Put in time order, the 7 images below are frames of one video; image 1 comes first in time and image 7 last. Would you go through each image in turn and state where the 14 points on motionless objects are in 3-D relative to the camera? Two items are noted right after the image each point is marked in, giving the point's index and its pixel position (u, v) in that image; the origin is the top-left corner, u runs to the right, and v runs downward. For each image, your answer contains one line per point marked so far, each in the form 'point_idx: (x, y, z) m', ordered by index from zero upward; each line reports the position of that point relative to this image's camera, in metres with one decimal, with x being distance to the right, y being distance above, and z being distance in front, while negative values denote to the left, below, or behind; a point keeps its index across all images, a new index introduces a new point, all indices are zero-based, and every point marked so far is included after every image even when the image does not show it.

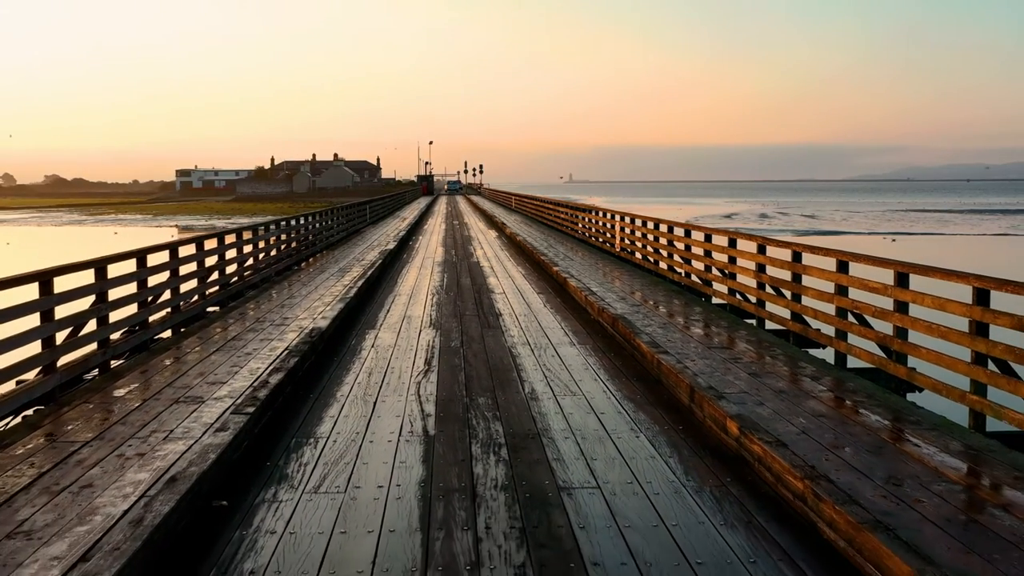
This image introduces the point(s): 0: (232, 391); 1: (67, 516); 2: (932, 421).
0: (-1.6, -0.6, +5.2) m
1: (-1.6, -0.8, +3.3) m
2: (+2.2, -0.7, +4.8) m
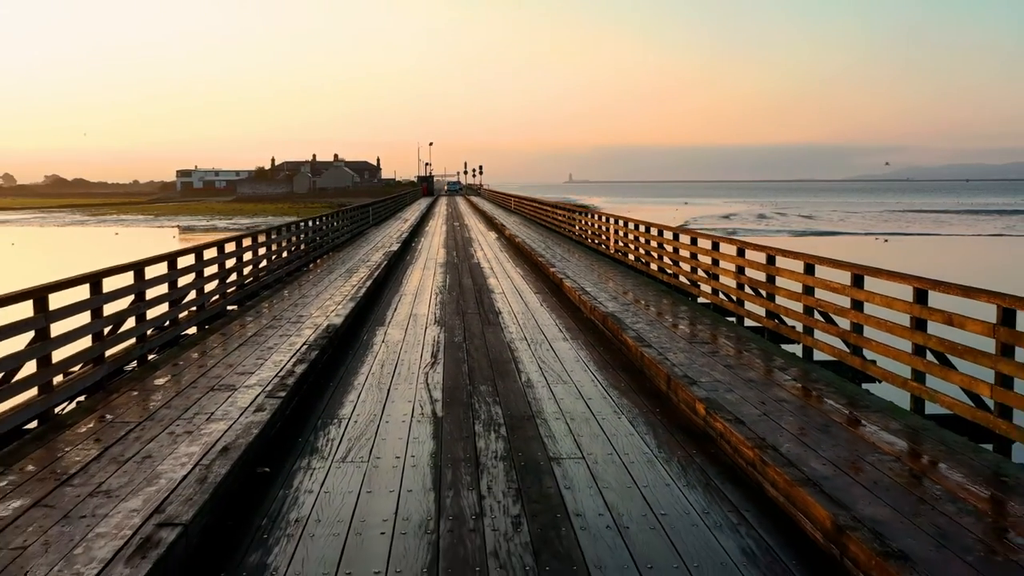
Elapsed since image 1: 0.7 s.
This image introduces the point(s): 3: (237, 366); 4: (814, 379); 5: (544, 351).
0: (-1.6, -0.6, +5.8) m
1: (-1.6, -0.8, +3.9) m
2: (+2.2, -0.7, +5.4) m
3: (-2.0, -0.5, +6.4) m
4: (+2.1, -0.6, +6.2) m
5: (+0.3, -0.5, +7.0) m
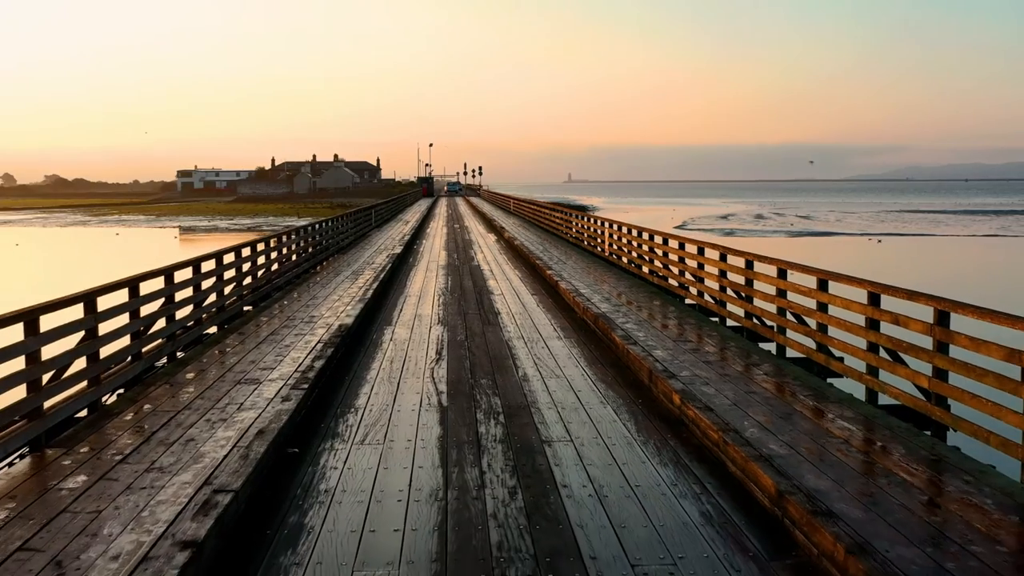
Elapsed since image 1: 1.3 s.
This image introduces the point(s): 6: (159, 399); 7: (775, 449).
0: (-1.6, -0.6, +6.4) m
1: (-1.6, -0.8, +4.5) m
2: (+2.2, -0.7, +6.0) m
3: (-2.0, -0.6, +7.0) m
4: (+2.1, -0.6, +6.8) m
5: (+0.2, -0.5, +7.6) m
6: (-2.3, -0.7, +6.0) m
7: (+1.3, -0.8, +4.6) m
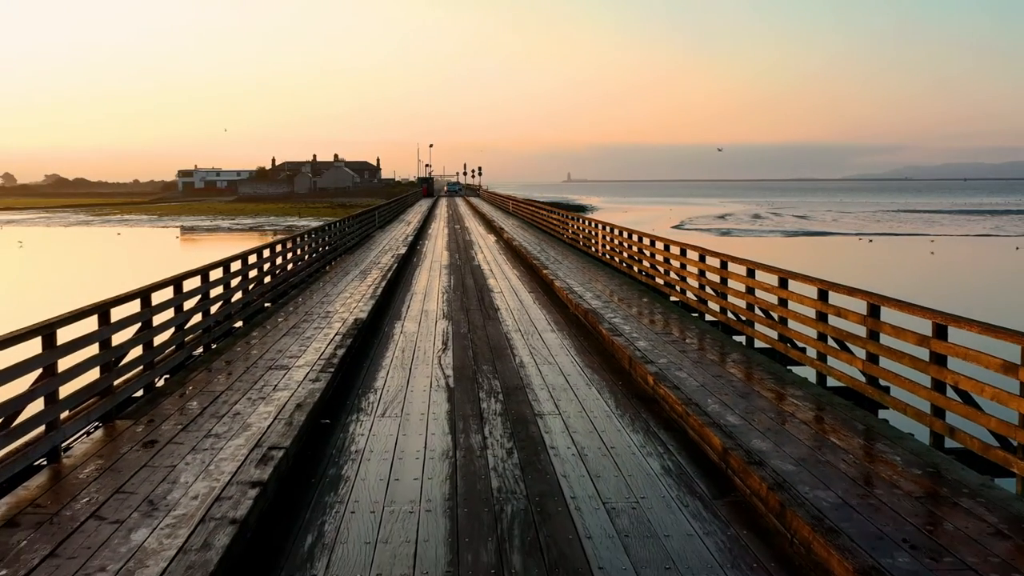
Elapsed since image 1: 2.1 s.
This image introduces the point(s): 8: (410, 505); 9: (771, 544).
0: (-1.6, -0.6, +7.3) m
1: (-1.7, -0.8, +5.4) m
2: (+2.2, -0.7, +6.9) m
3: (-2.0, -0.5, +7.9) m
4: (+2.0, -0.6, +7.7) m
5: (+0.2, -0.5, +8.4) m
6: (-2.3, -0.7, +6.8) m
7: (+1.3, -0.8, +5.4) m
8: (-0.5, -1.0, +4.1) m
9: (+1.1, -1.0, +3.7) m
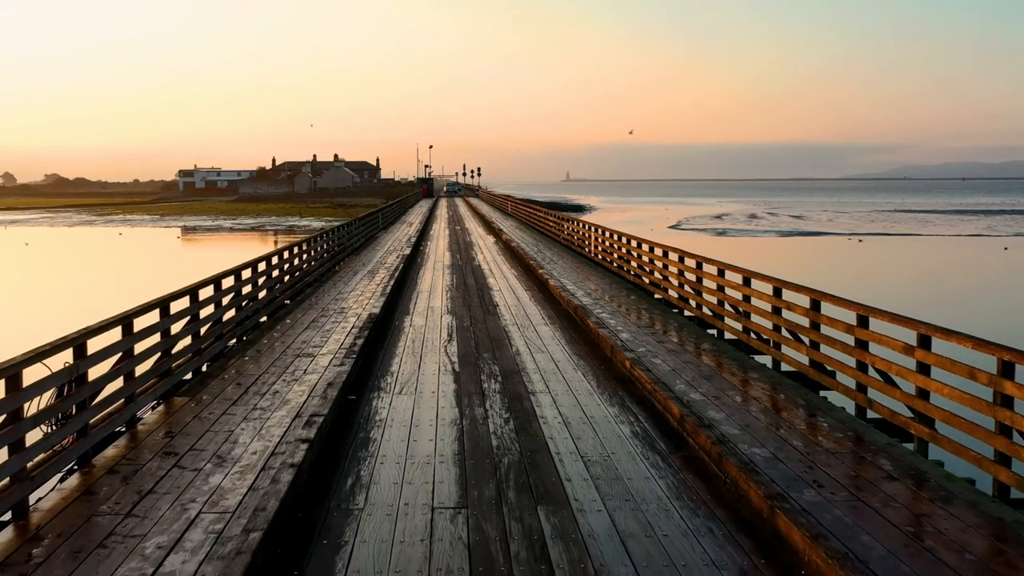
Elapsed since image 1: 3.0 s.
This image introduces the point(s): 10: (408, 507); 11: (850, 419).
0: (-1.7, -0.6, +8.3) m
1: (-1.7, -0.8, +6.4) m
2: (+2.1, -0.7, +7.9) m
3: (-2.0, -0.5, +8.9) m
4: (+2.0, -0.6, +8.7) m
5: (+0.2, -0.5, +9.5) m
6: (-2.4, -0.7, +7.9) m
7: (+1.3, -0.8, +6.5) m
8: (-0.5, -1.0, +5.1) m
9: (+1.0, -1.0, +4.7) m
10: (-0.5, -1.1, +4.4) m
11: (+2.3, -0.9, +6.1) m
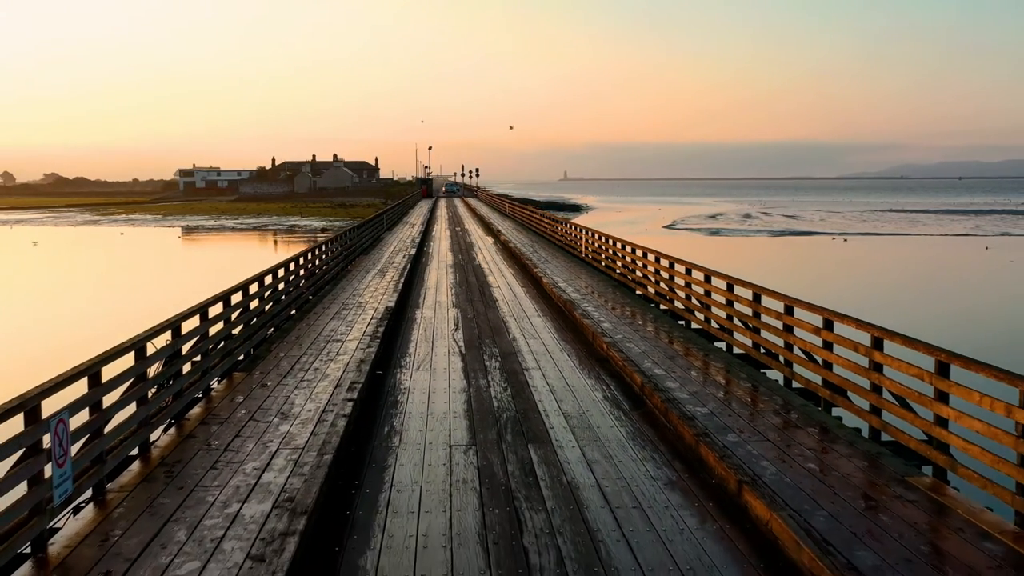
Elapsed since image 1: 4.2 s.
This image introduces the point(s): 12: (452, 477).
0: (-1.7, -0.5, +9.8) m
1: (-1.7, -0.8, +7.9) m
2: (+2.1, -0.6, +9.4) m
3: (-2.0, -0.5, +10.5) m
4: (+2.0, -0.6, +10.2) m
5: (+0.2, -0.4, +11.0) m
6: (-2.4, -0.7, +9.4) m
7: (+1.3, -0.7, +8.0) m
8: (-0.5, -0.9, +6.6) m
9: (+1.0, -1.0, +6.2) m
10: (-0.5, -1.0, +5.9) m
11: (+2.3, -0.8, +7.6) m
12: (-0.3, -1.1, +5.3) m
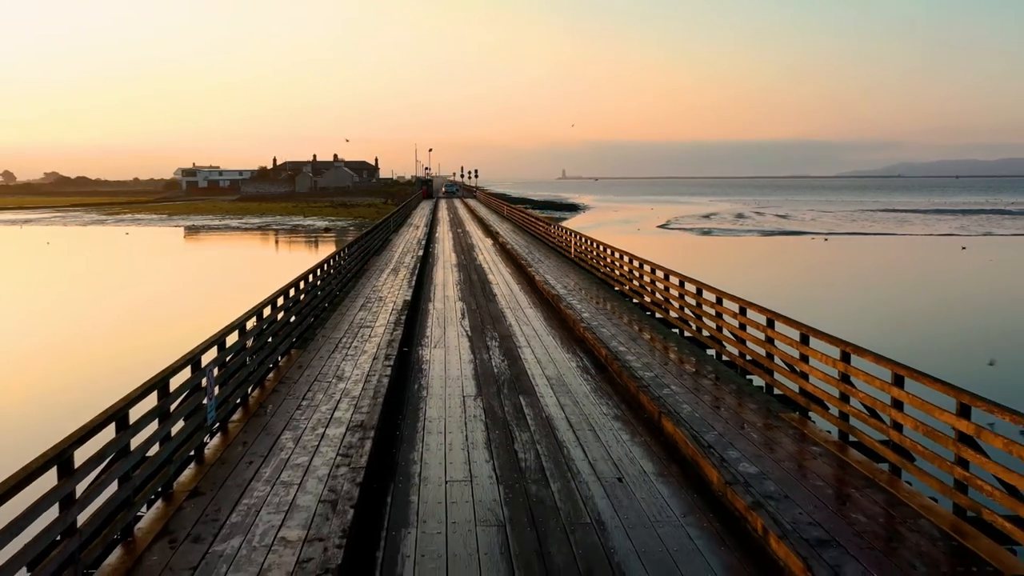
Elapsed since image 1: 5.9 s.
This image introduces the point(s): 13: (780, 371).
0: (-1.7, -0.5, +12.1) m
1: (-1.7, -0.7, +10.3) m
2: (+2.1, -0.6, +11.8) m
3: (-2.1, -0.4, +12.8) m
4: (+1.9, -0.5, +12.6) m
5: (+0.1, -0.4, +13.3) m
6: (-2.4, -0.6, +11.7) m
7: (+1.2, -0.7, +10.3) m
8: (-0.5, -0.9, +9.0) m
9: (+1.0, -0.9, +8.6) m
10: (-0.6, -1.0, +8.2) m
11: (+2.2, -0.8, +9.9) m
12: (-0.4, -1.1, +7.6) m
13: (+2.4, -0.7, +8.1) m
